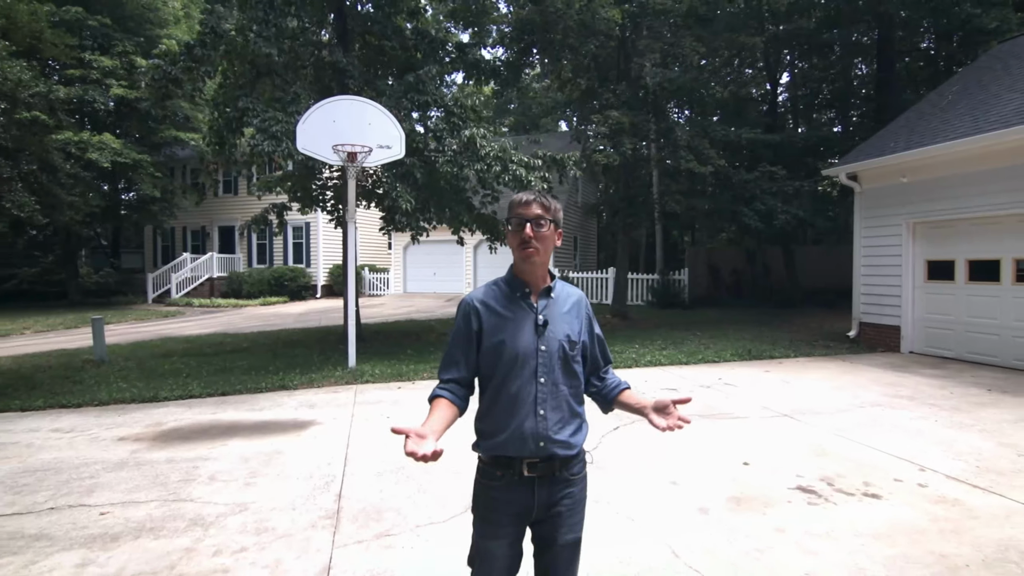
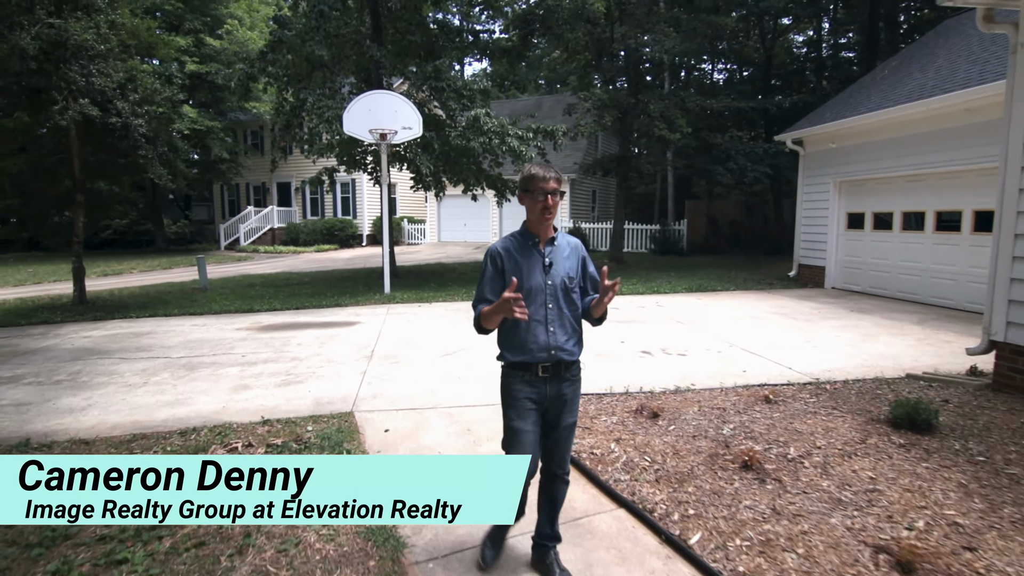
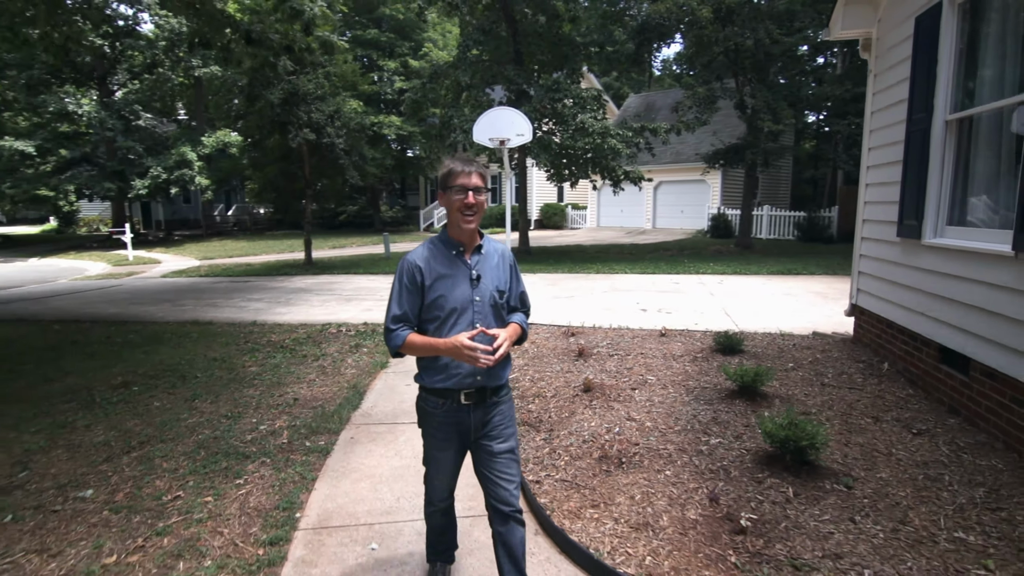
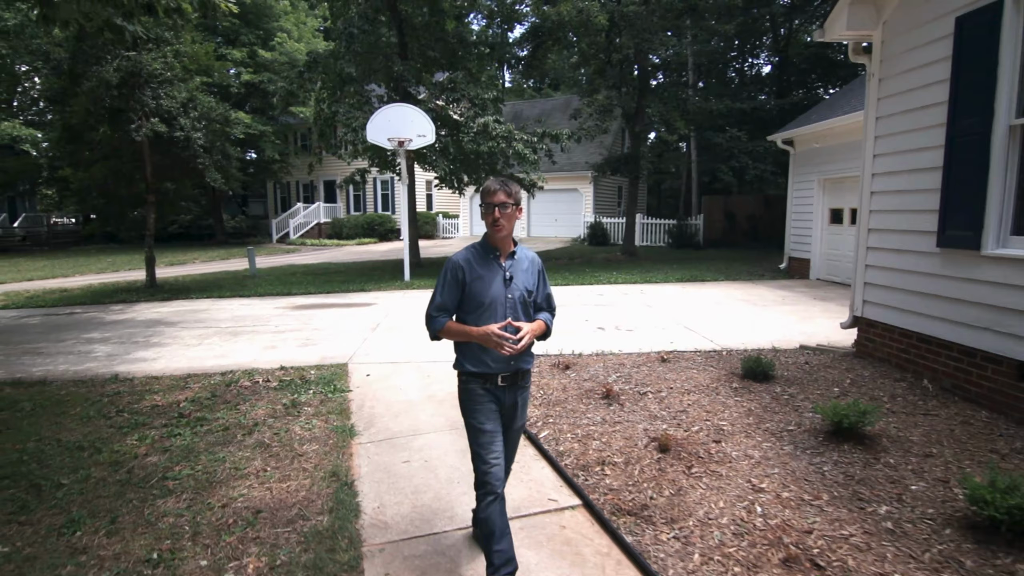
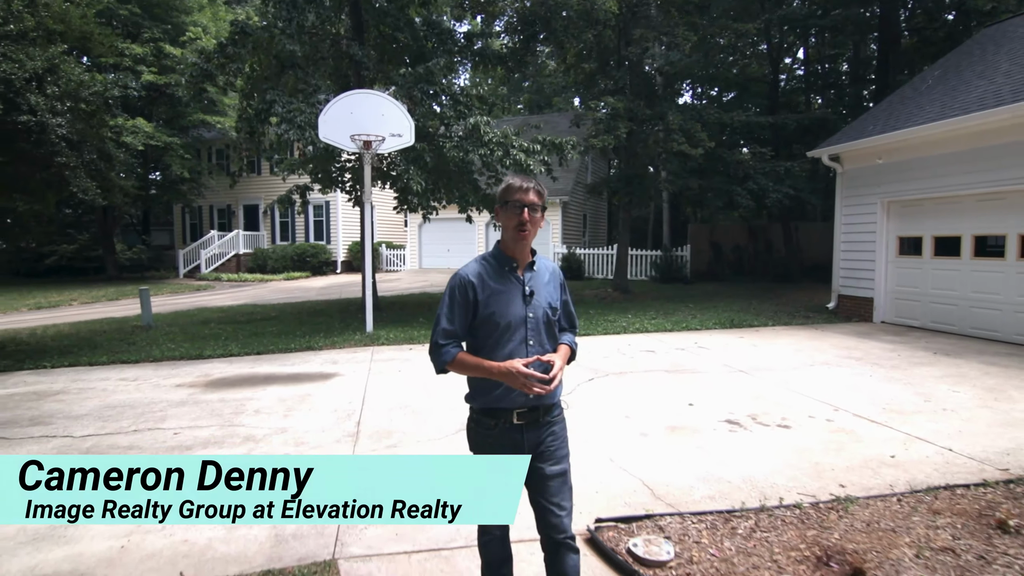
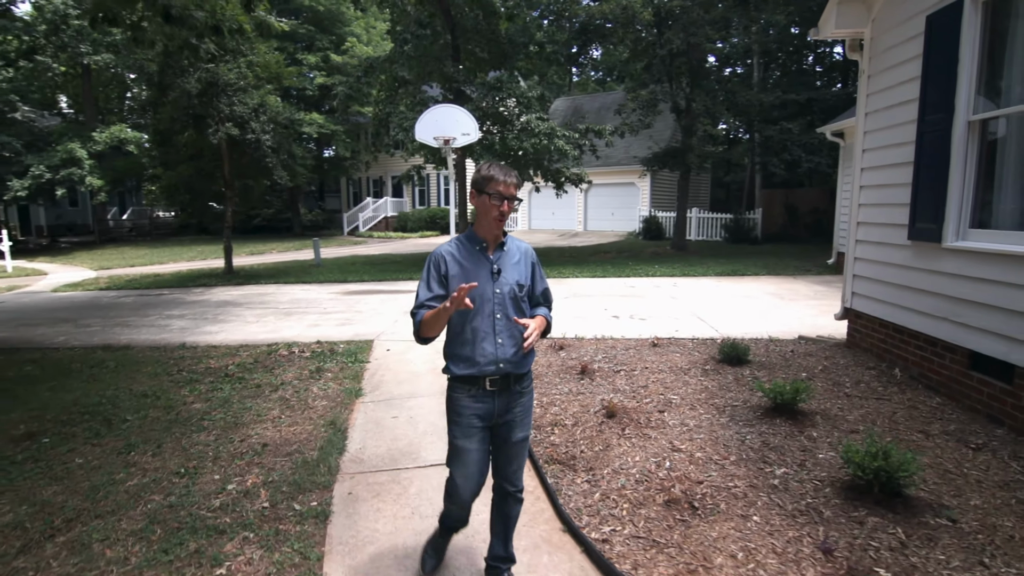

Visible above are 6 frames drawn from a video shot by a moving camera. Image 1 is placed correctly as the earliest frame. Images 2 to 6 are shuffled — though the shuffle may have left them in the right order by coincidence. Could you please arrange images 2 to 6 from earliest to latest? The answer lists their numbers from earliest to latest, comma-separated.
5, 2, 4, 6, 3
